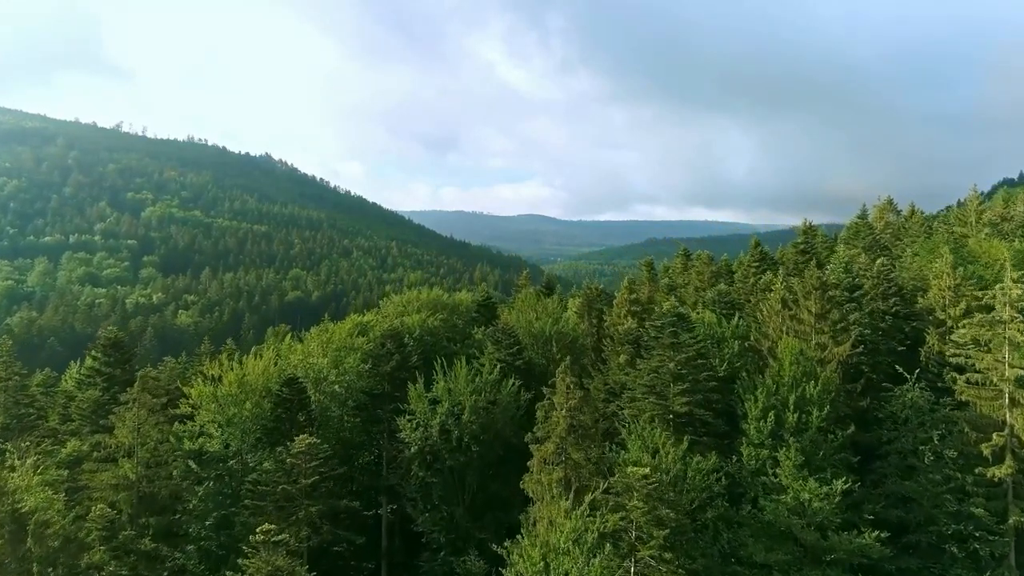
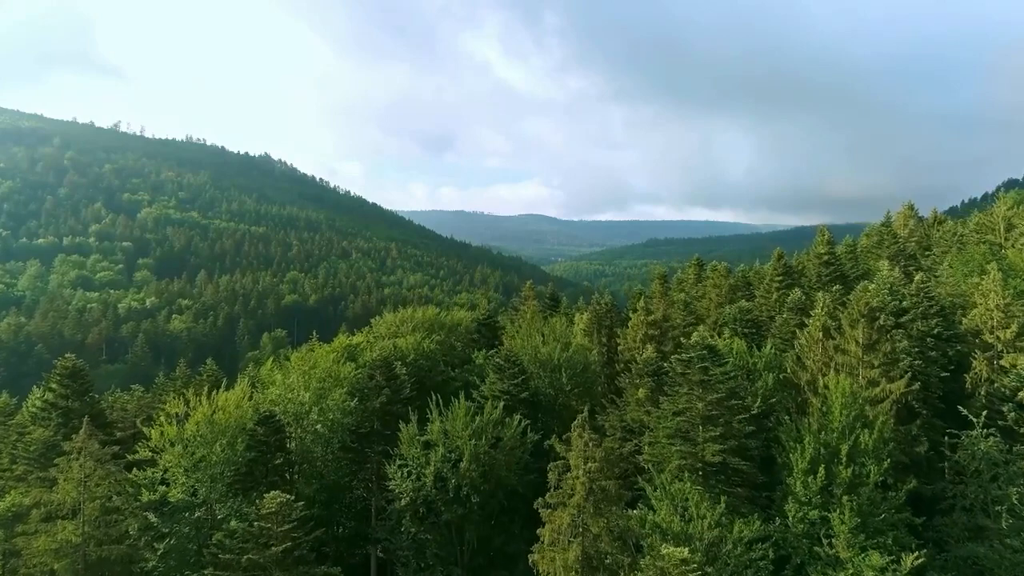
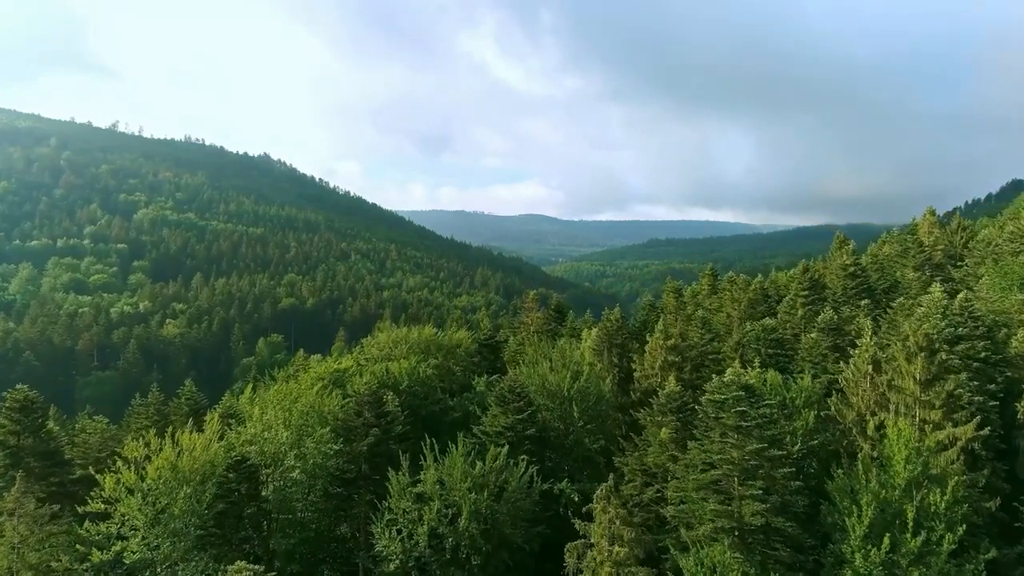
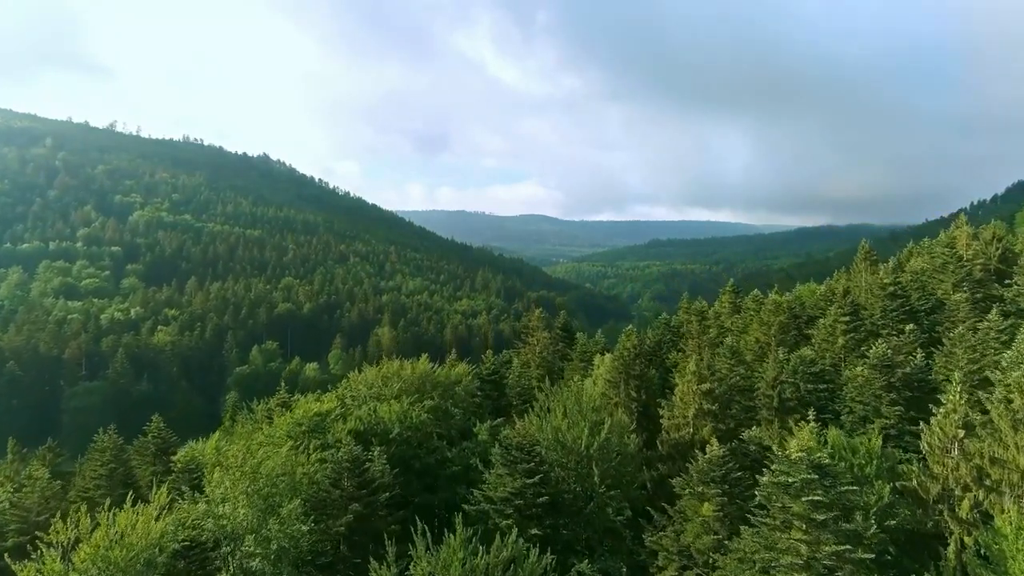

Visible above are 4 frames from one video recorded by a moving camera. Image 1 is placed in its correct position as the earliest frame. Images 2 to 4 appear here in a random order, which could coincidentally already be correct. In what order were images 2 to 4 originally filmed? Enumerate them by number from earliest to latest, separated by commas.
2, 3, 4
